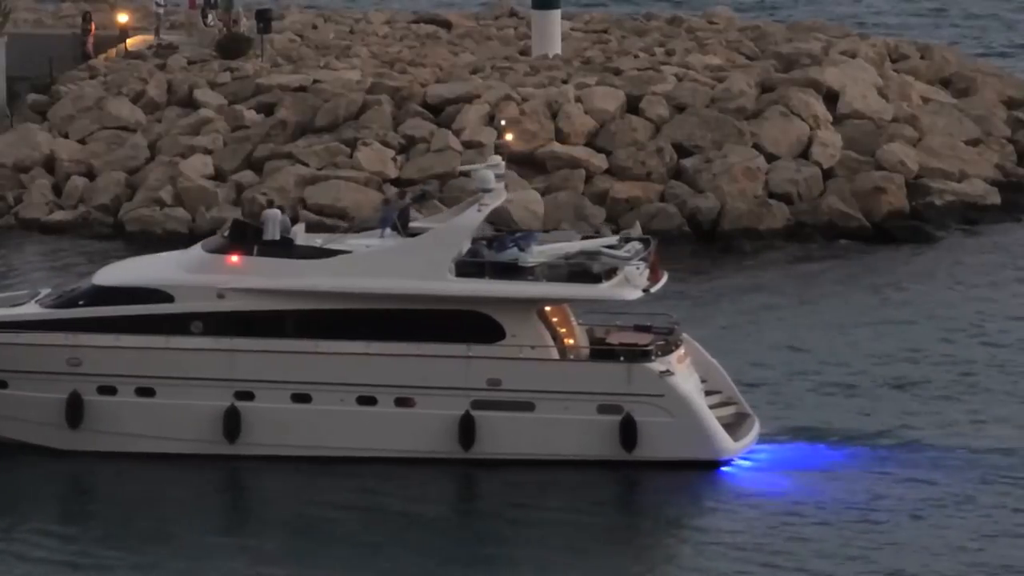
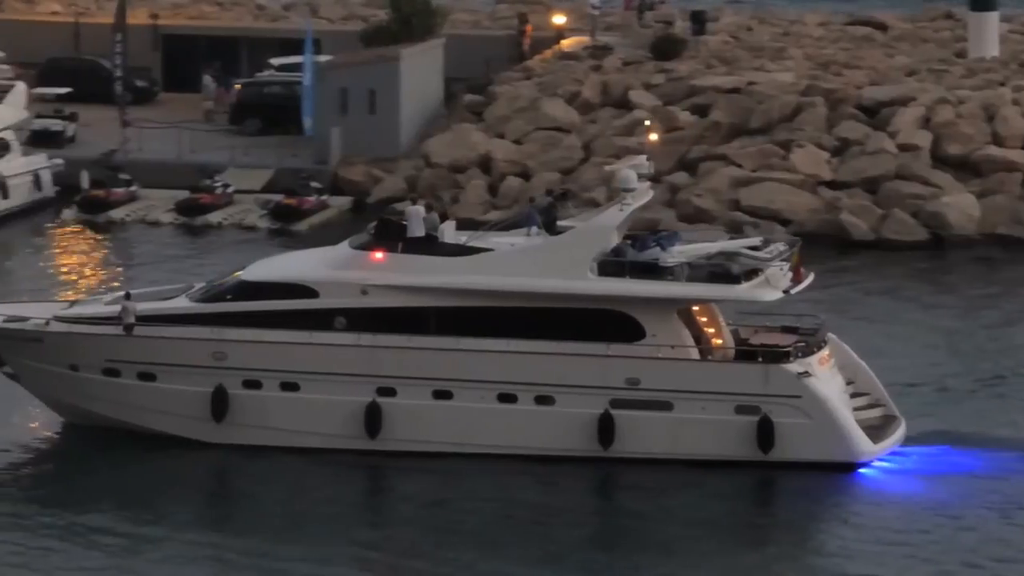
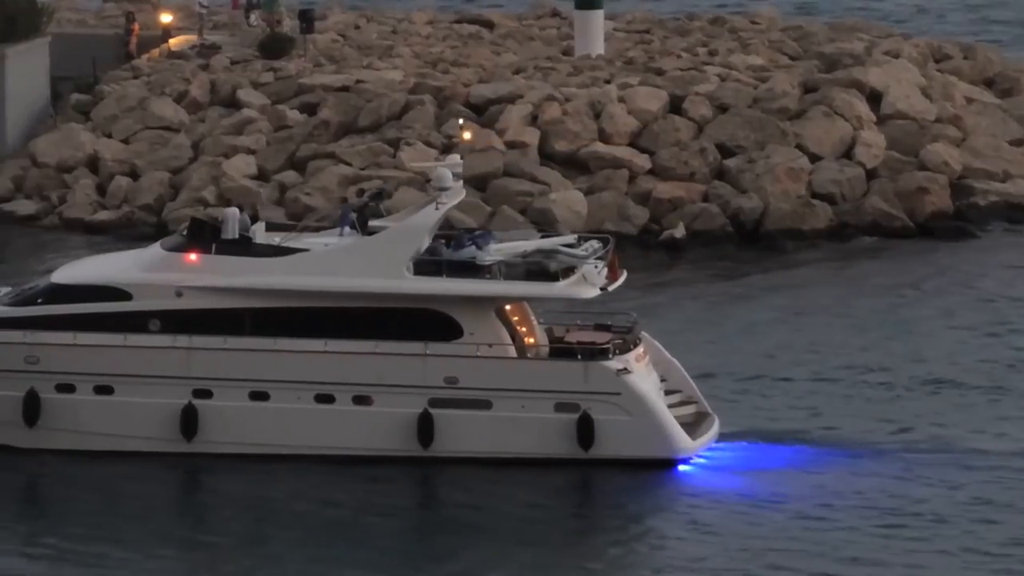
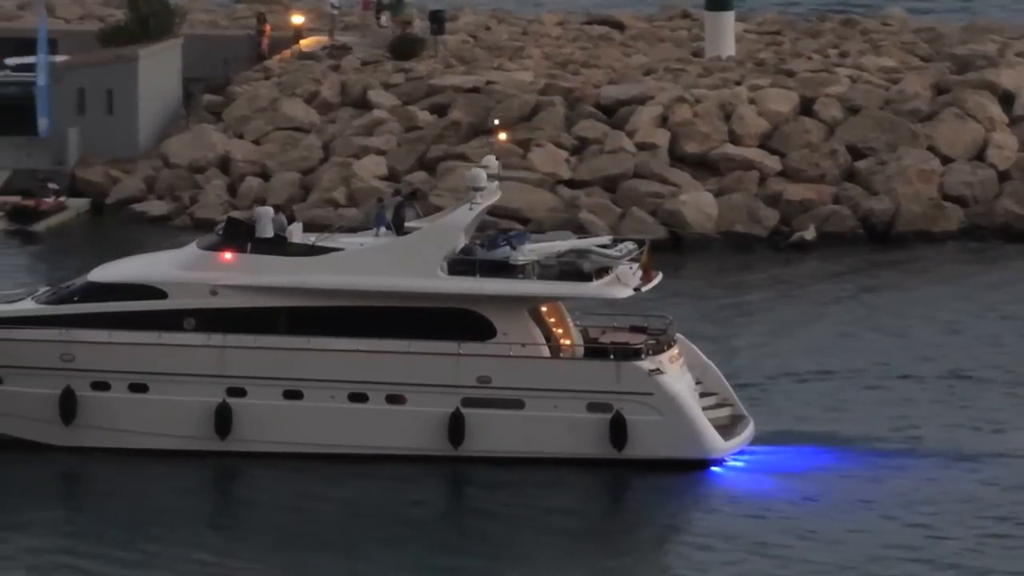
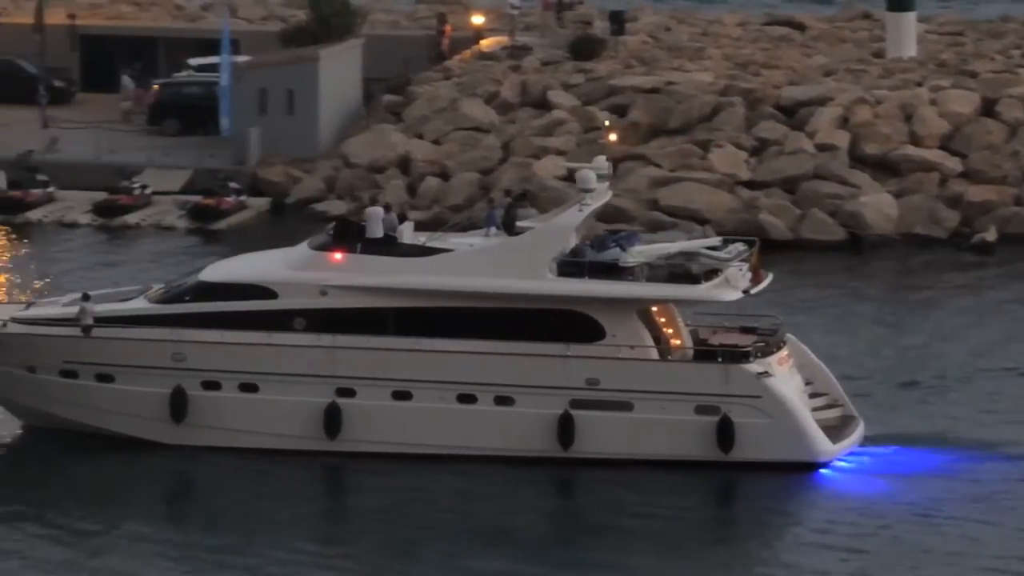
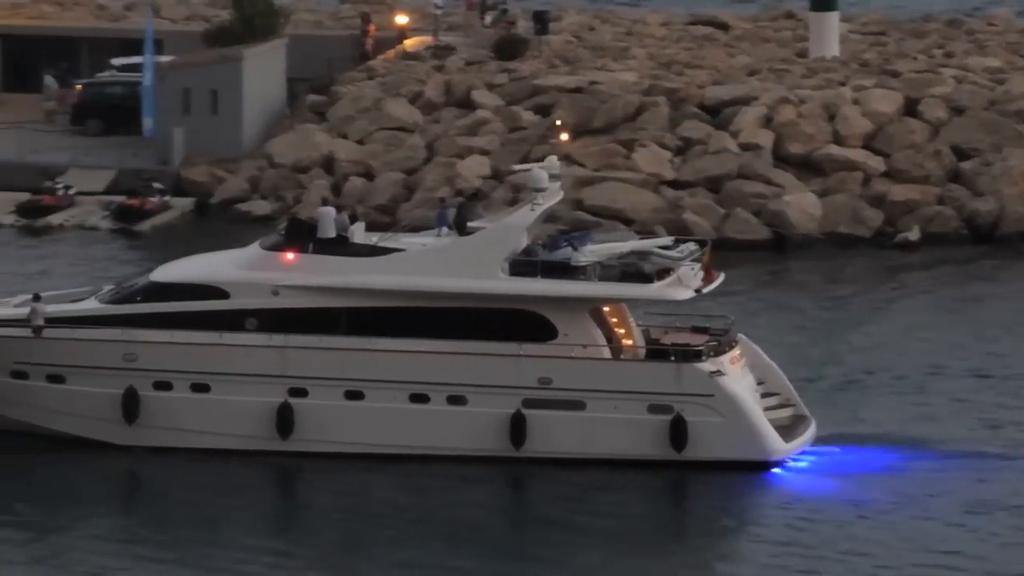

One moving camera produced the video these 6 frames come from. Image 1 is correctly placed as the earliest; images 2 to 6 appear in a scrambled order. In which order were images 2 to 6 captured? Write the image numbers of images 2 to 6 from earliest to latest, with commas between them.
3, 4, 6, 5, 2
